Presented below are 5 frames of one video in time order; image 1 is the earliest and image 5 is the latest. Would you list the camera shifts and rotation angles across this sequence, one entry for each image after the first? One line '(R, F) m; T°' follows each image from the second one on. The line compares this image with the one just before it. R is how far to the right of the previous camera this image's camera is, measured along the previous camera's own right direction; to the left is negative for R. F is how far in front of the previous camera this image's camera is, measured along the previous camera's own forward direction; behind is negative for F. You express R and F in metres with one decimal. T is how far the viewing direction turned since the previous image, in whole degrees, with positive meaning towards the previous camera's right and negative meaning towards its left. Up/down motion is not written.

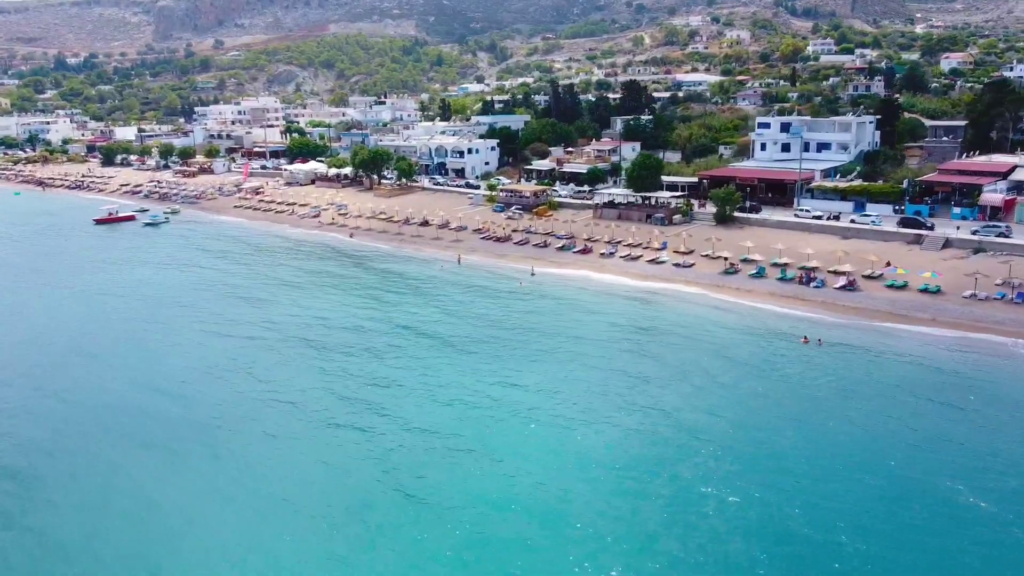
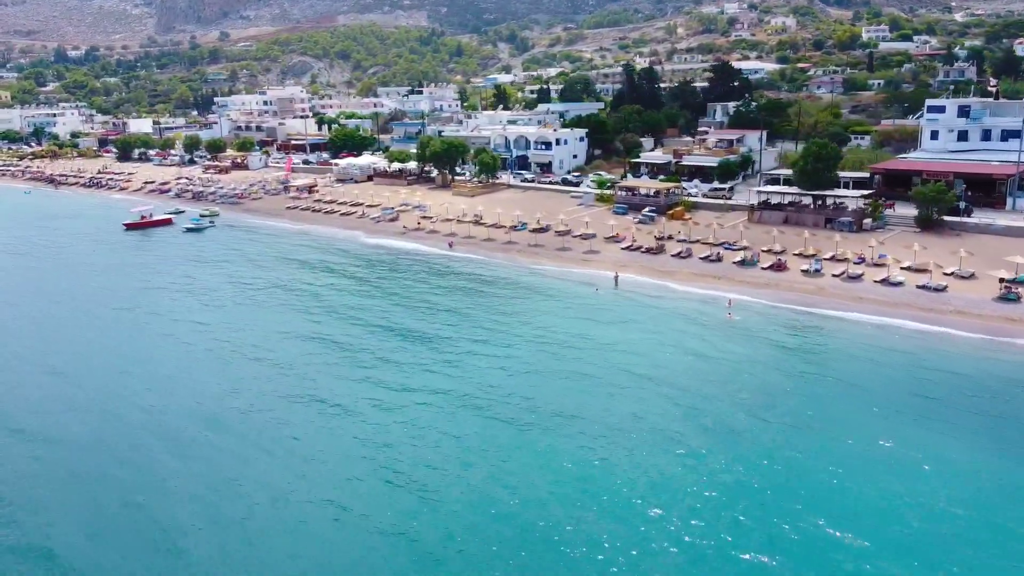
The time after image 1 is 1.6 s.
(-9.2, +12.8) m; 0°
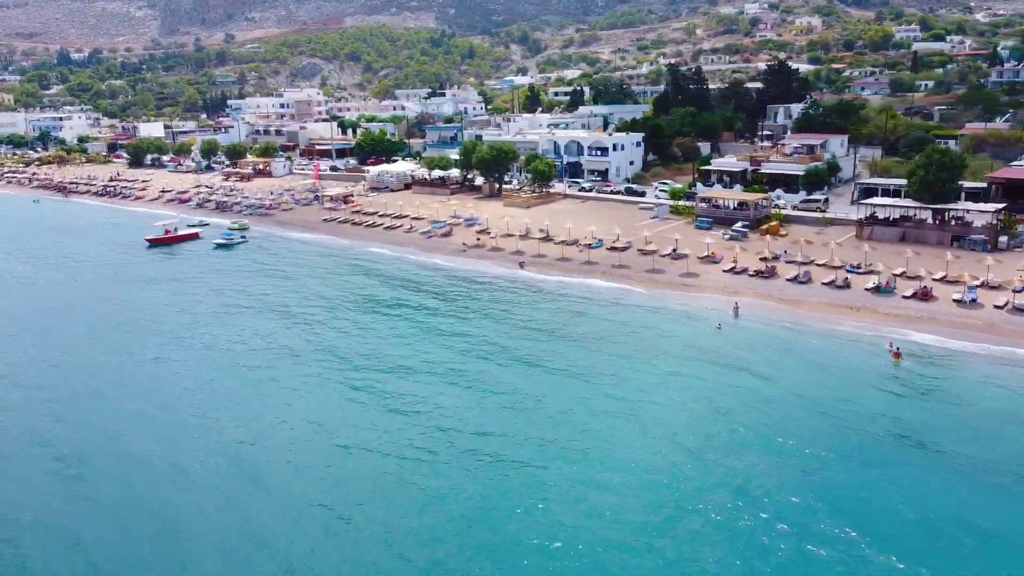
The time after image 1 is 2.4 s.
(-4.5, +6.3) m; 0°
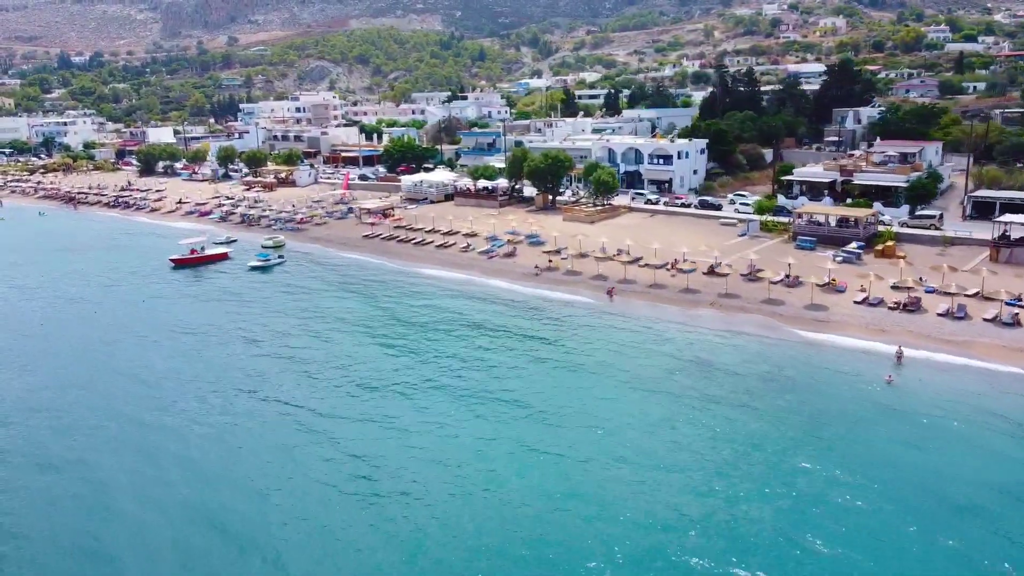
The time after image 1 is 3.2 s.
(-4.5, +6.2) m; 0°
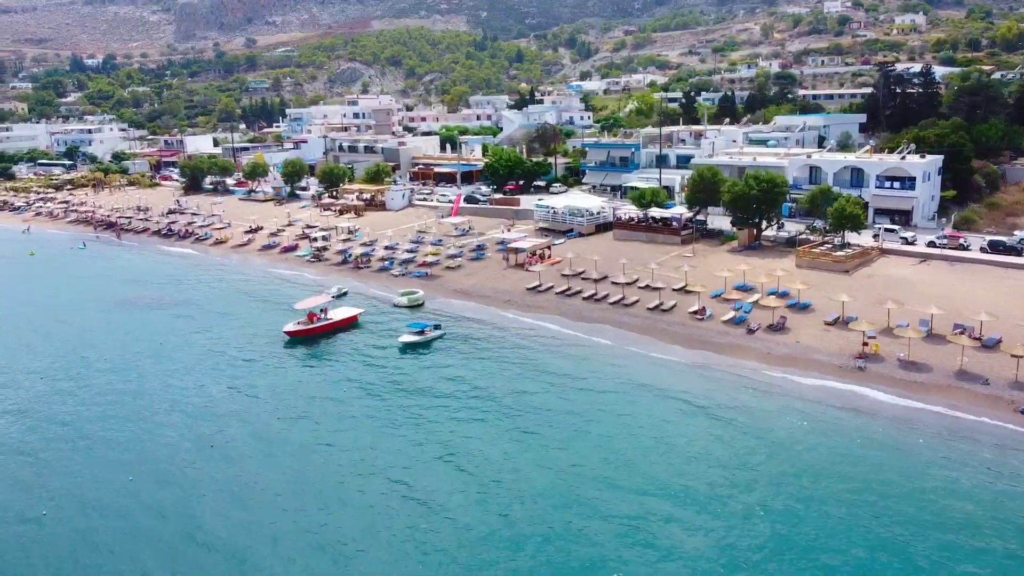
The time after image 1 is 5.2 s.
(-11.3, +15.2) m; 0°
